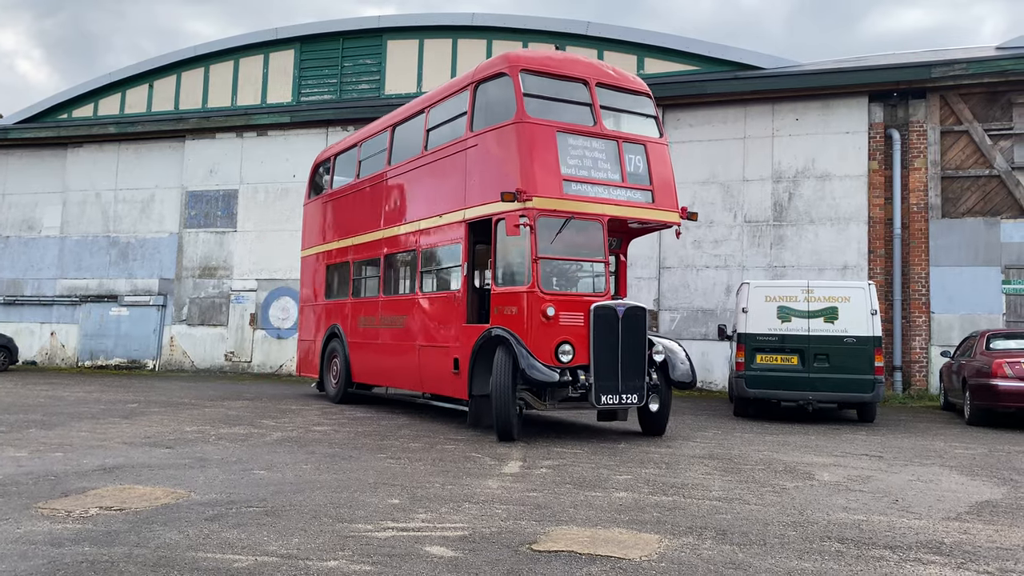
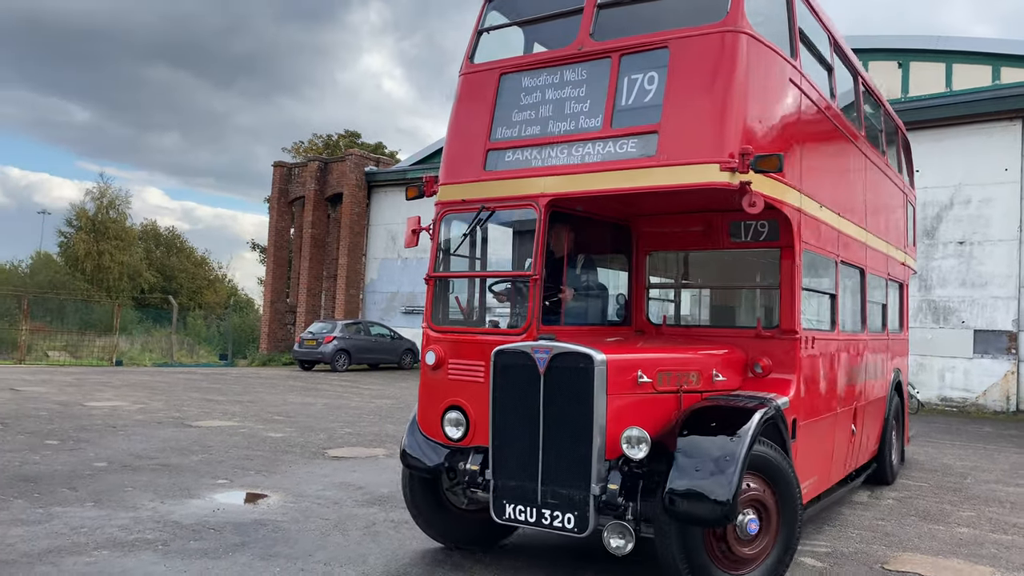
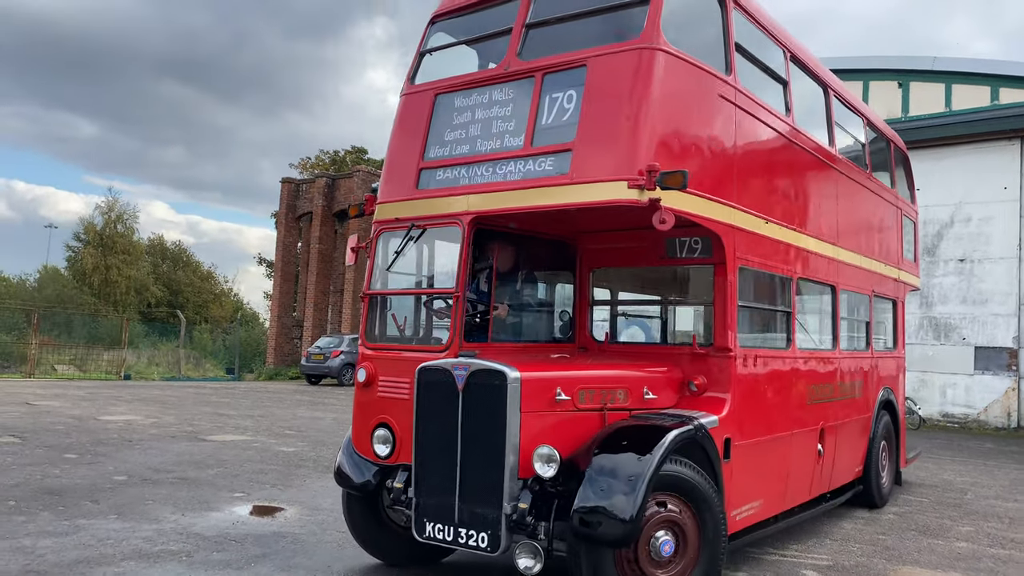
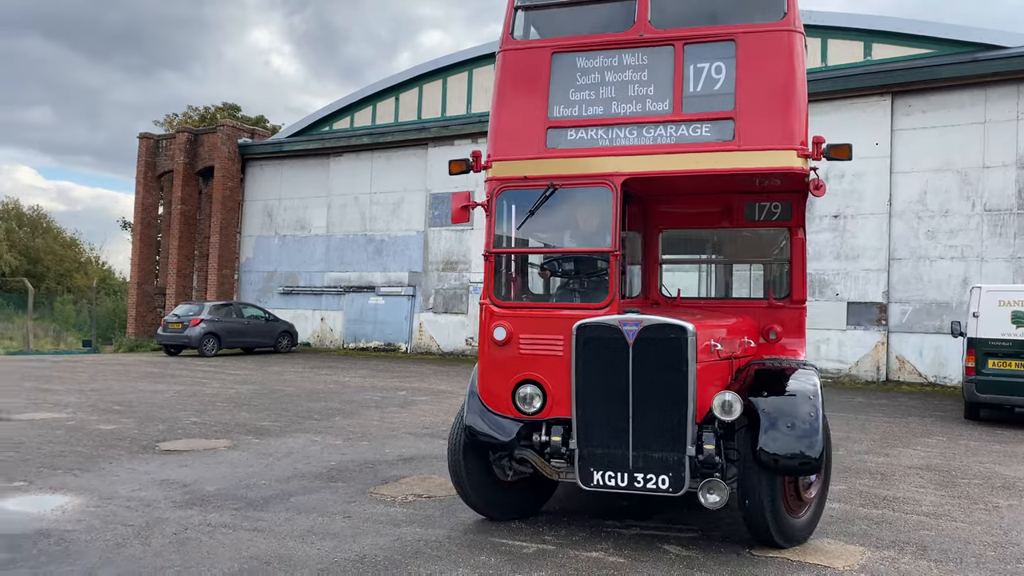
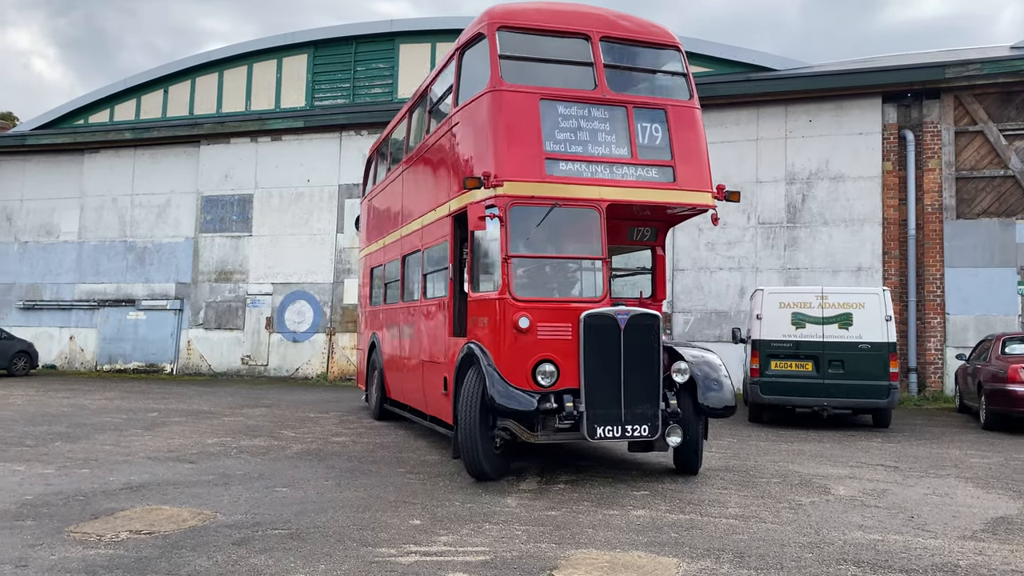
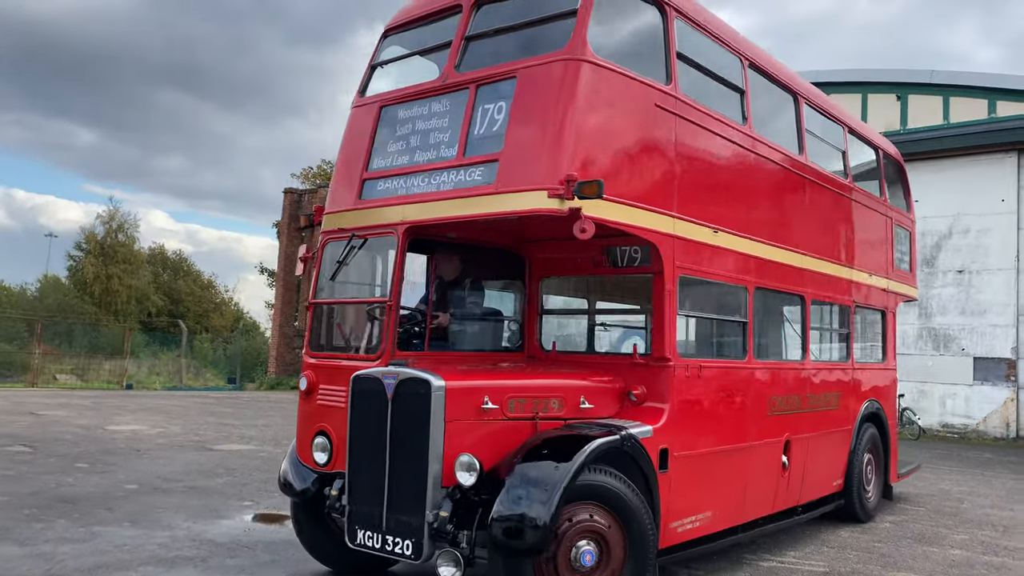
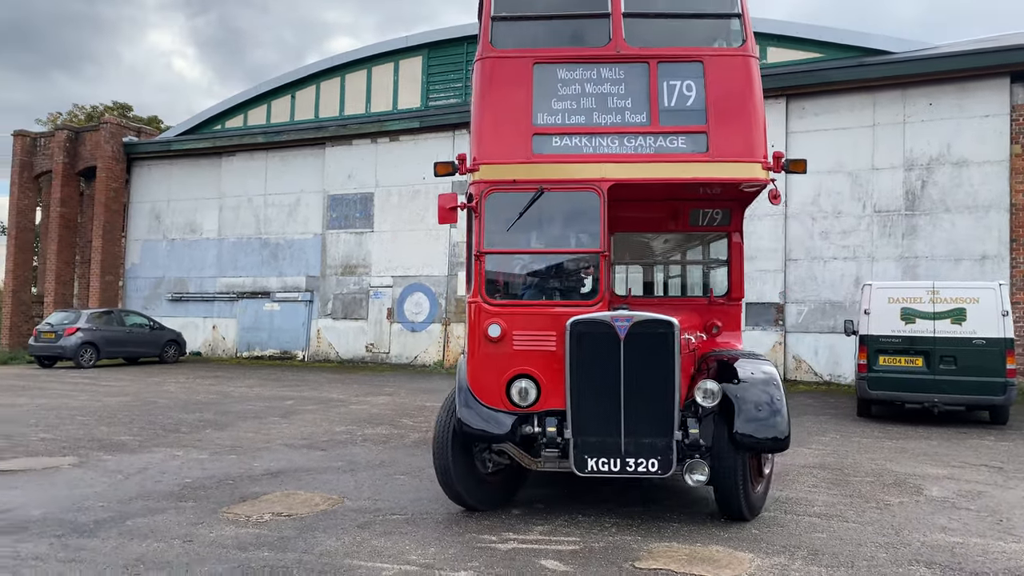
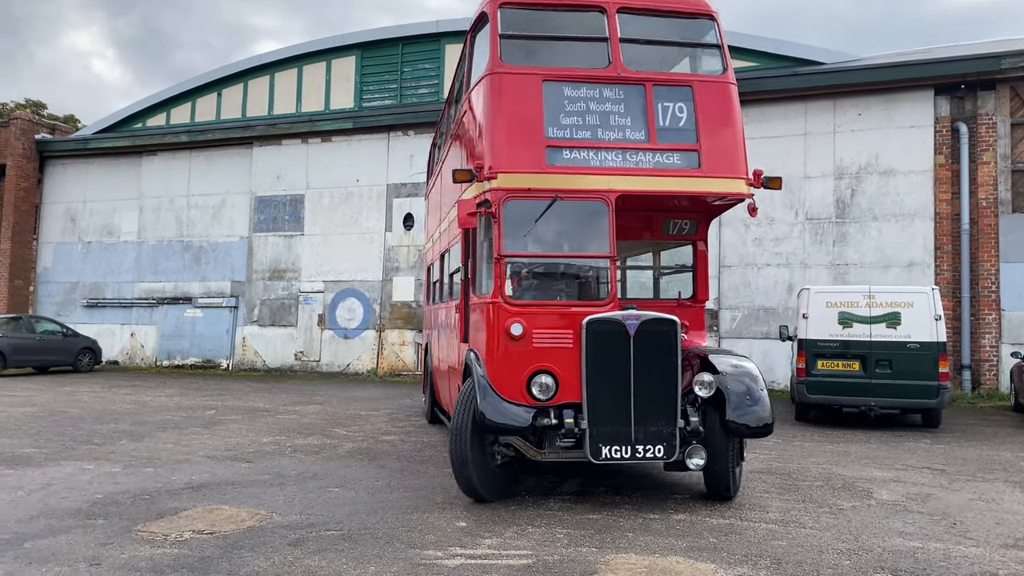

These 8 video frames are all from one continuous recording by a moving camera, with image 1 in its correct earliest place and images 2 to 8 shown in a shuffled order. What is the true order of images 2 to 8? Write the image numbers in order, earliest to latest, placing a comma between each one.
5, 8, 7, 4, 2, 3, 6
